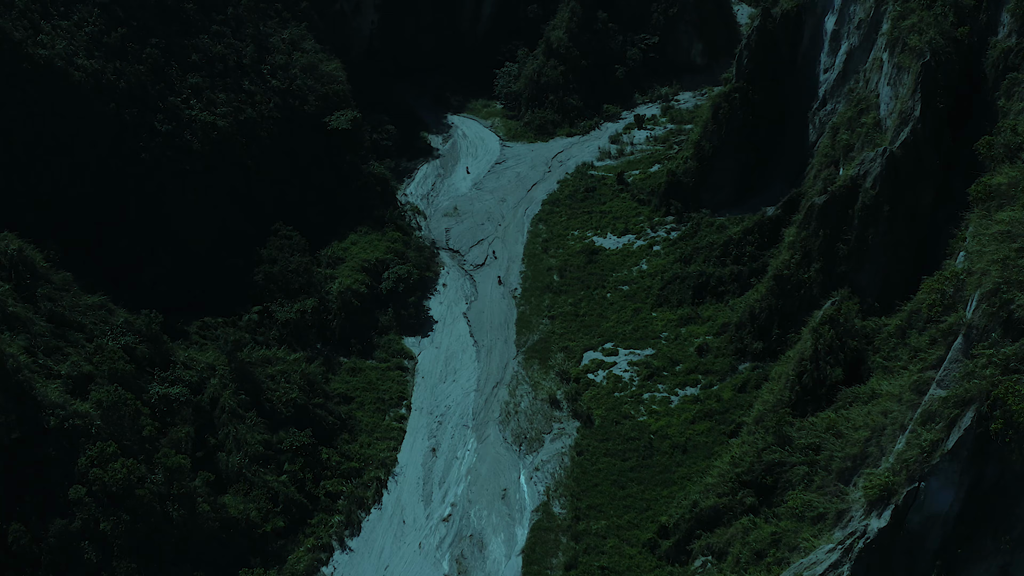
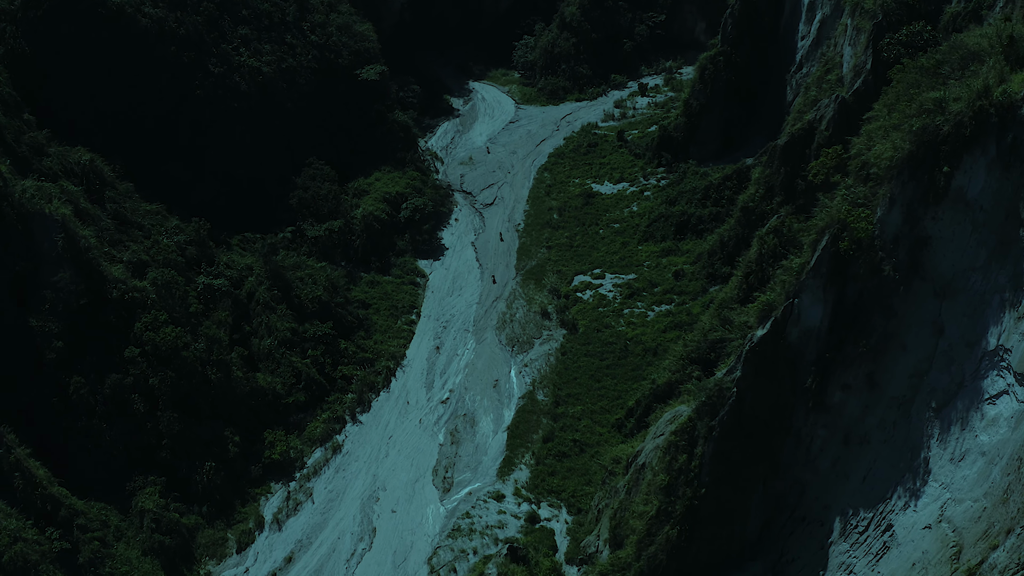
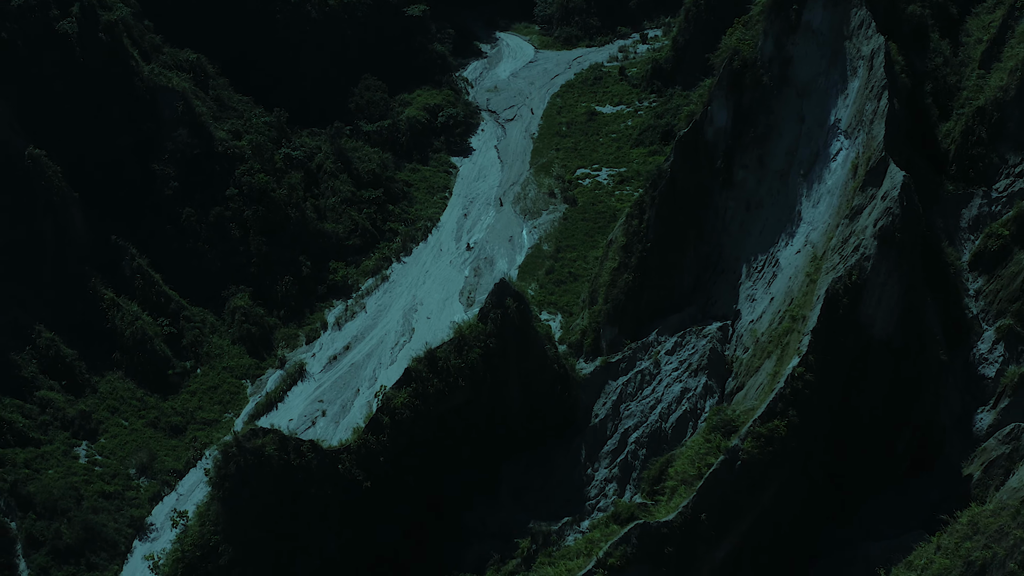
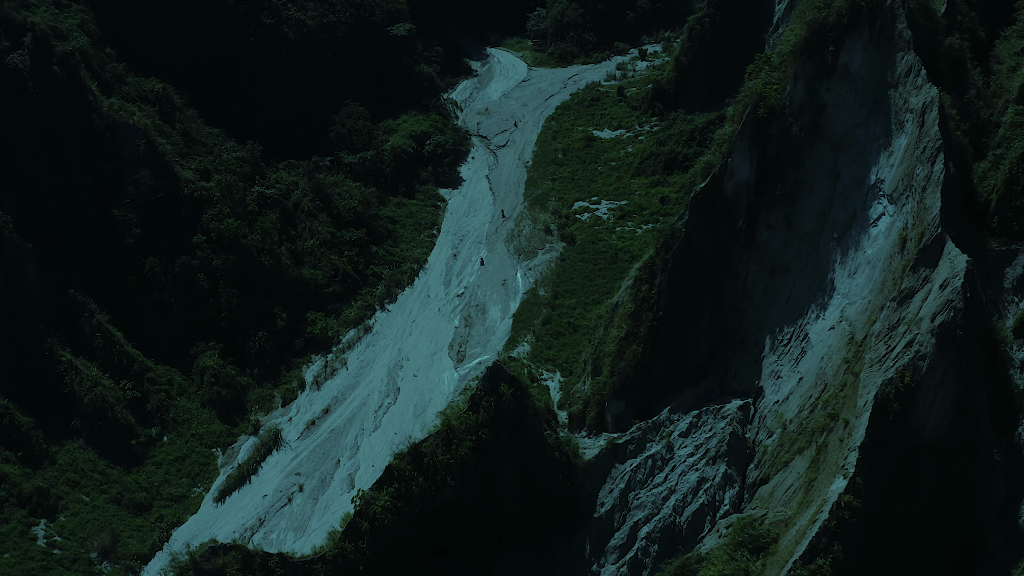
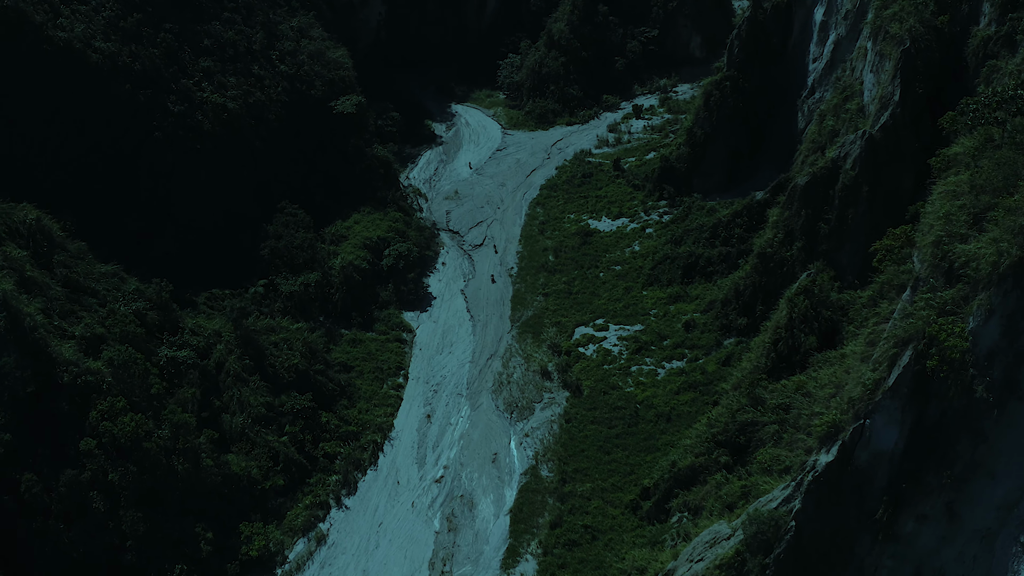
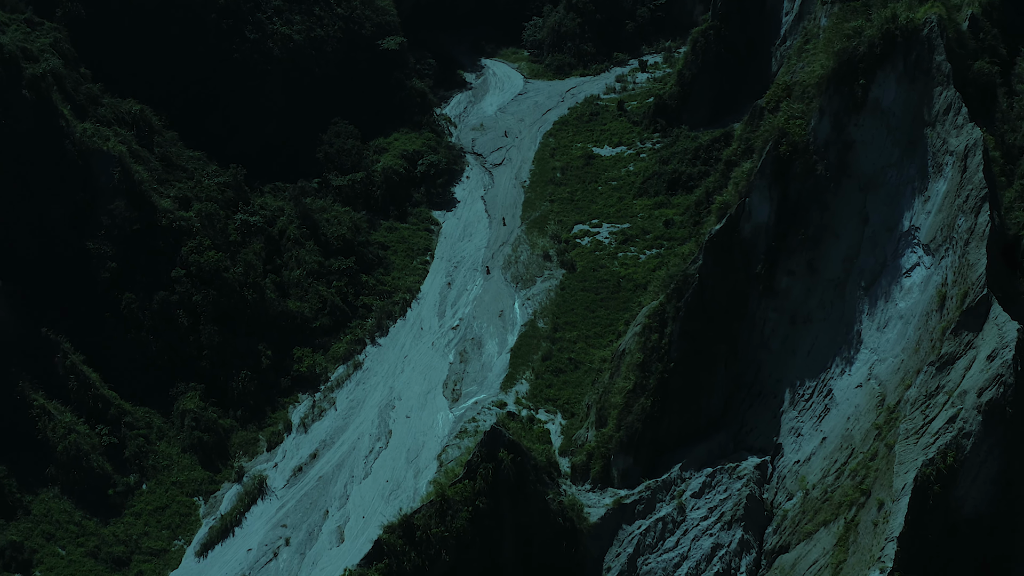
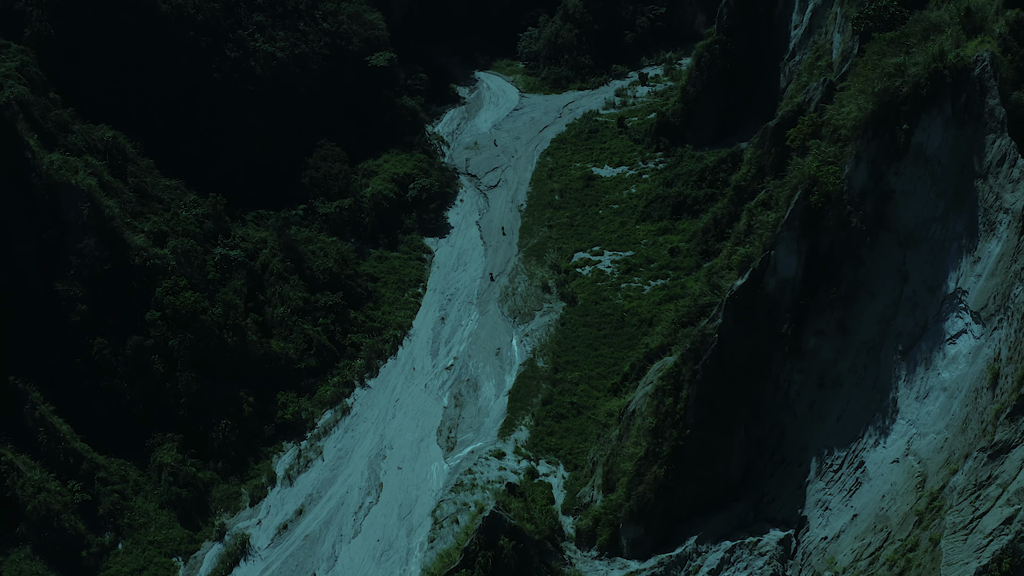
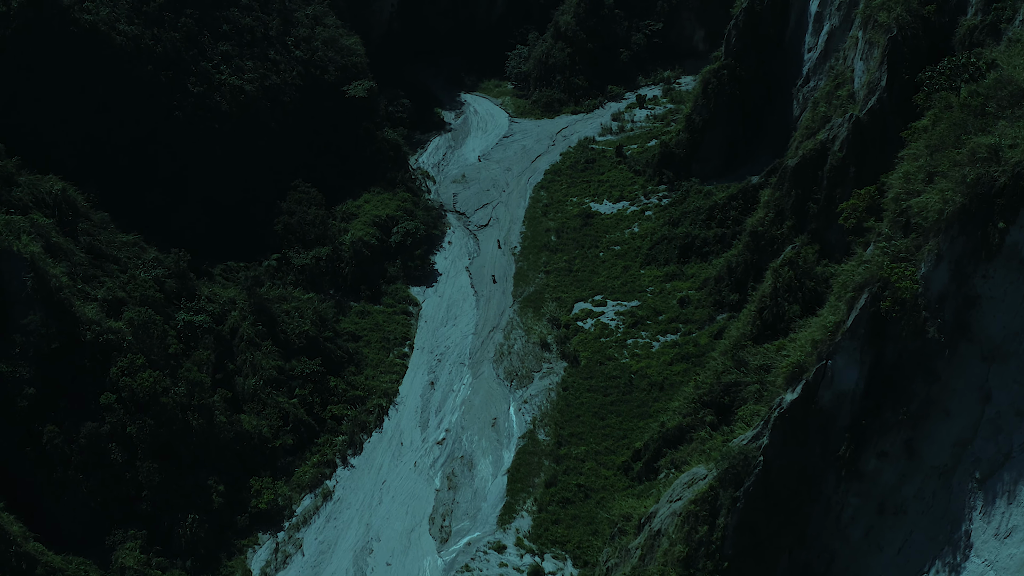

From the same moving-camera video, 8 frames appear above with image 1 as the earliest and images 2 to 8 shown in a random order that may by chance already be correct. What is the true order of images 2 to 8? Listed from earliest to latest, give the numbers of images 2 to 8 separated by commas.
5, 8, 2, 7, 6, 4, 3
